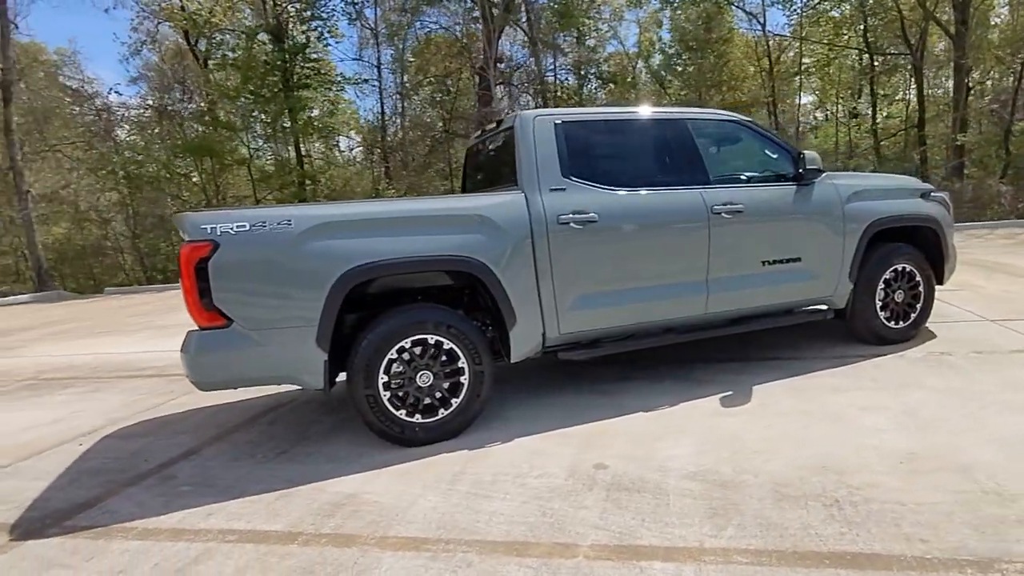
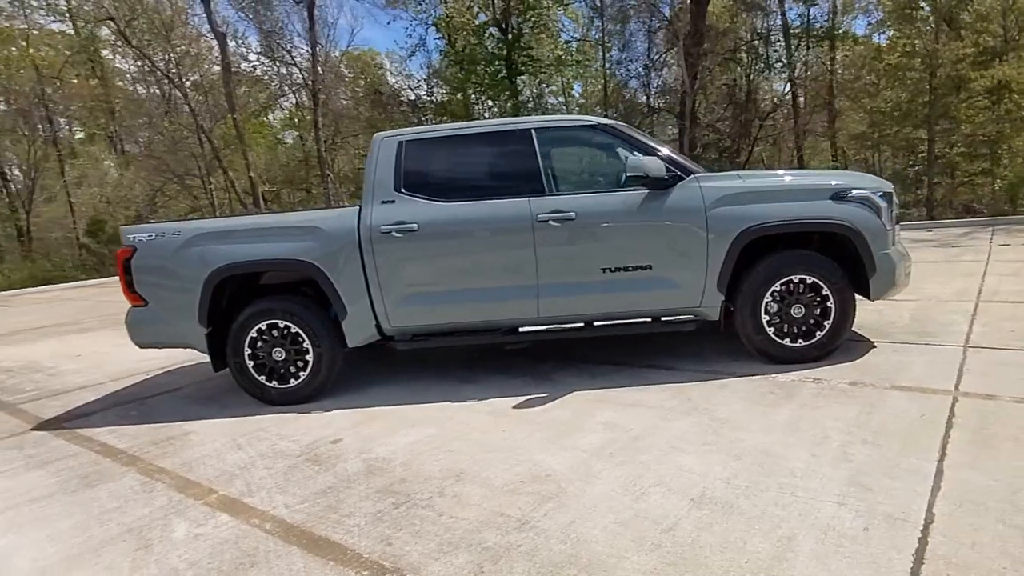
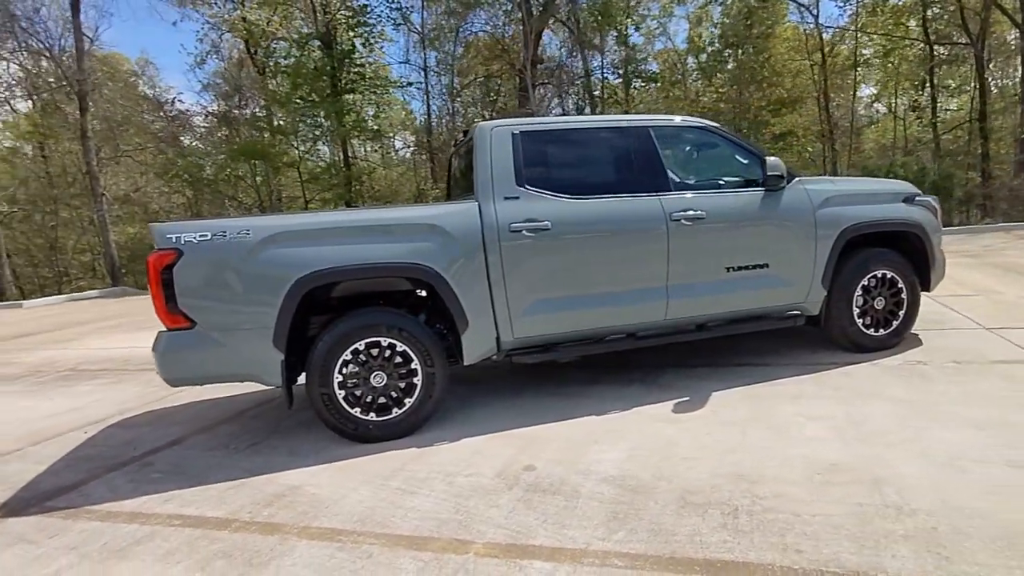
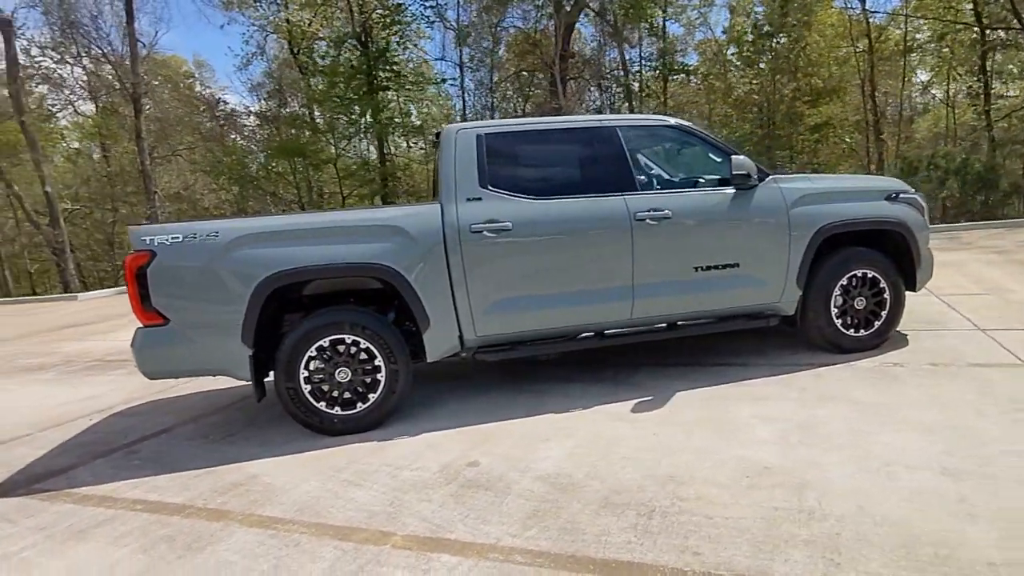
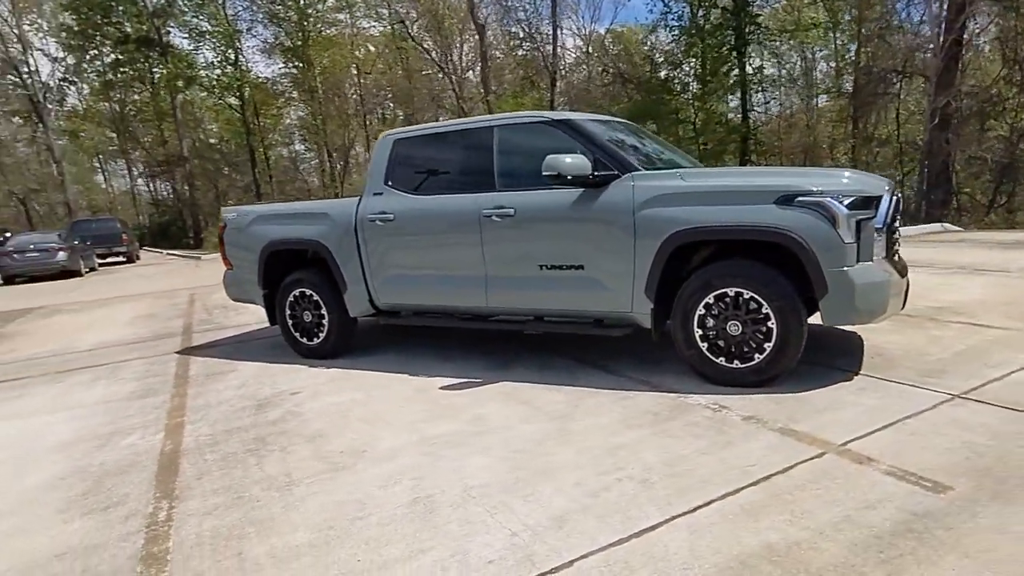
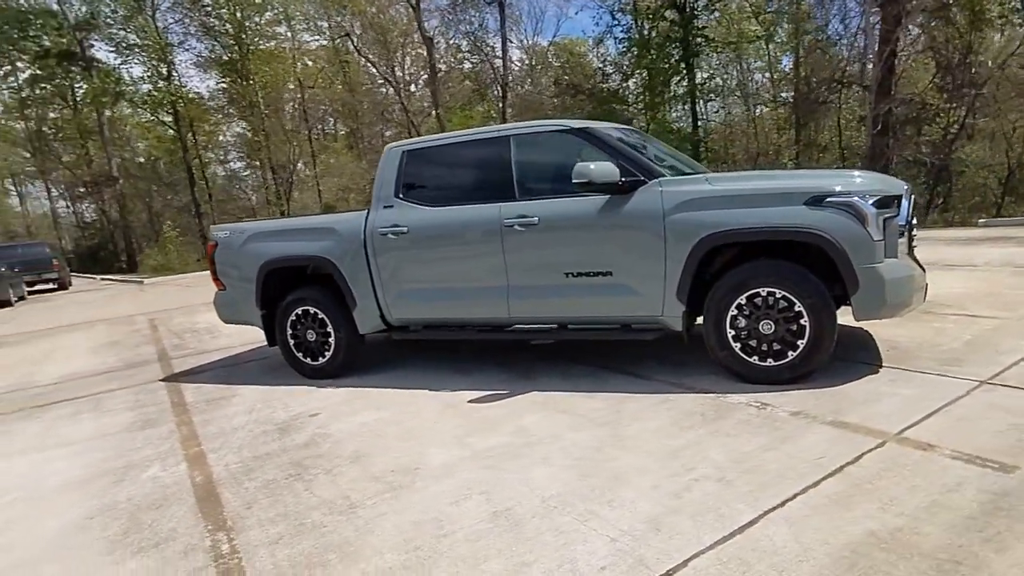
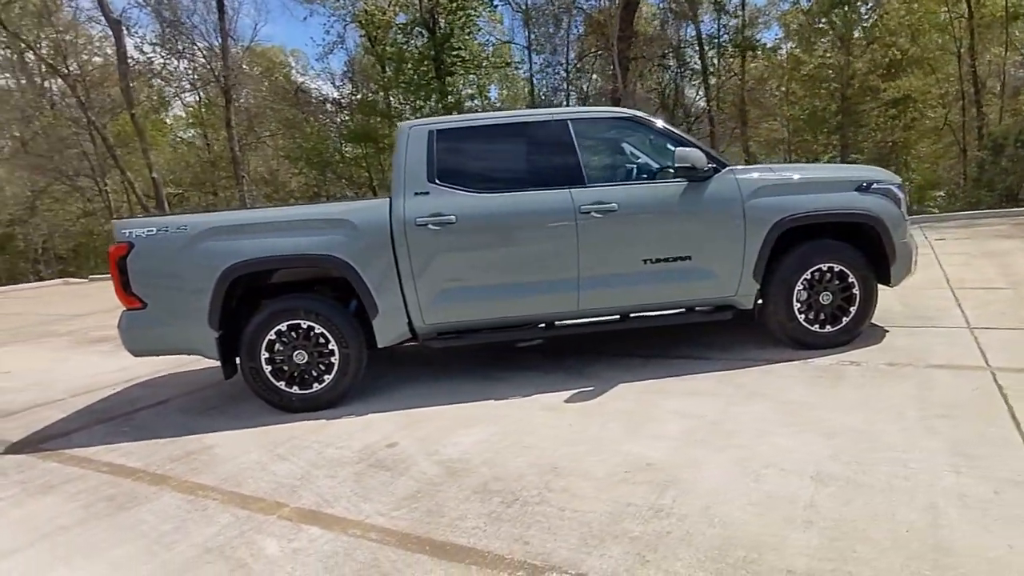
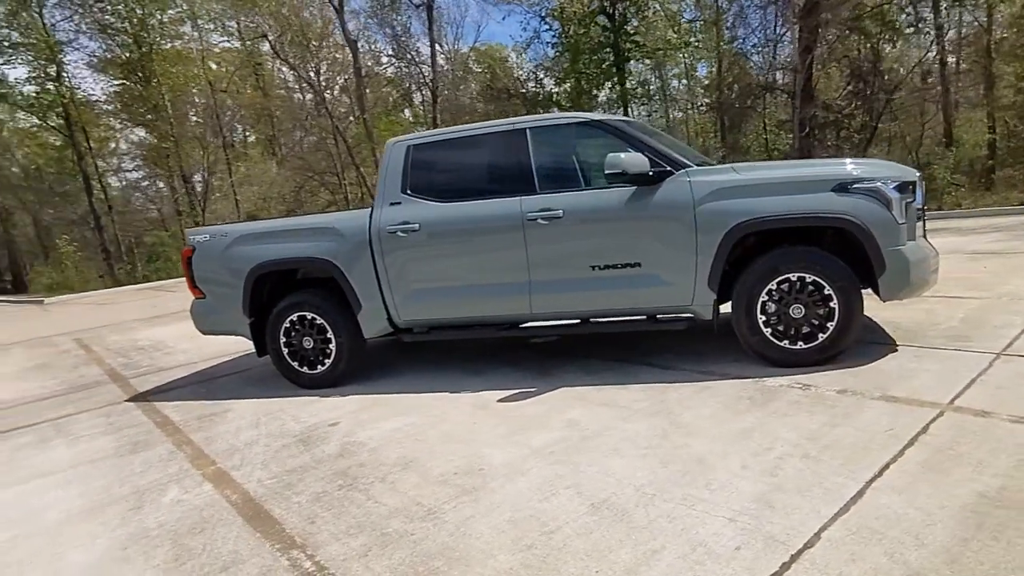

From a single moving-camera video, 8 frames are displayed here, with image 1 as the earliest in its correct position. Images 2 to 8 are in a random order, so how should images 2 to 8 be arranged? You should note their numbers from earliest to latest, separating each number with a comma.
3, 4, 7, 2, 8, 6, 5
